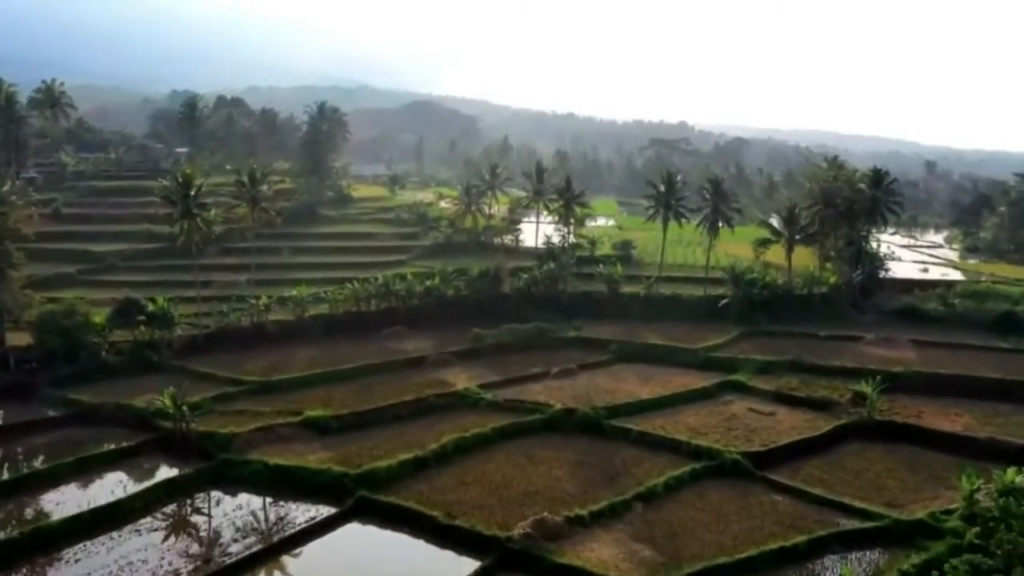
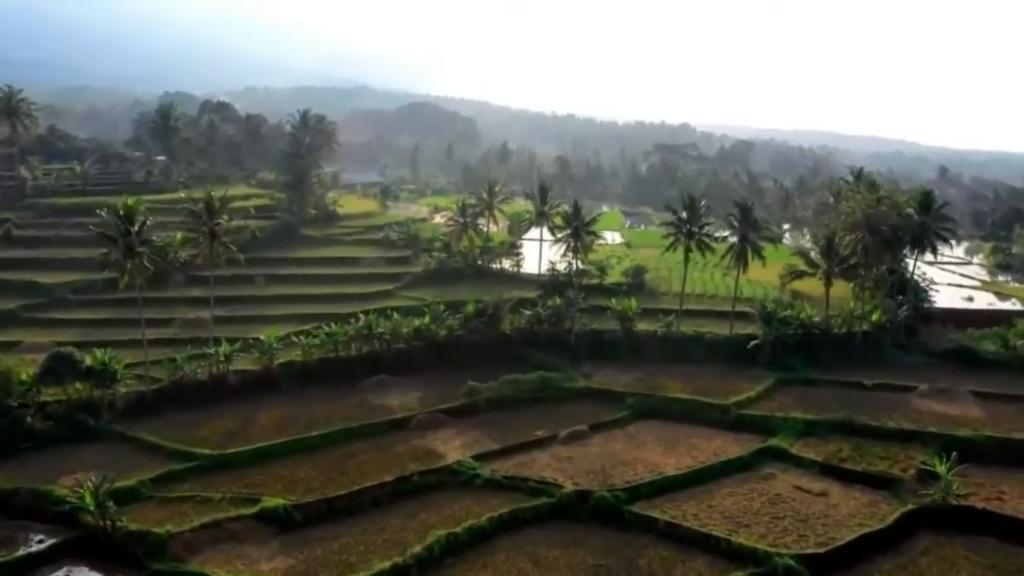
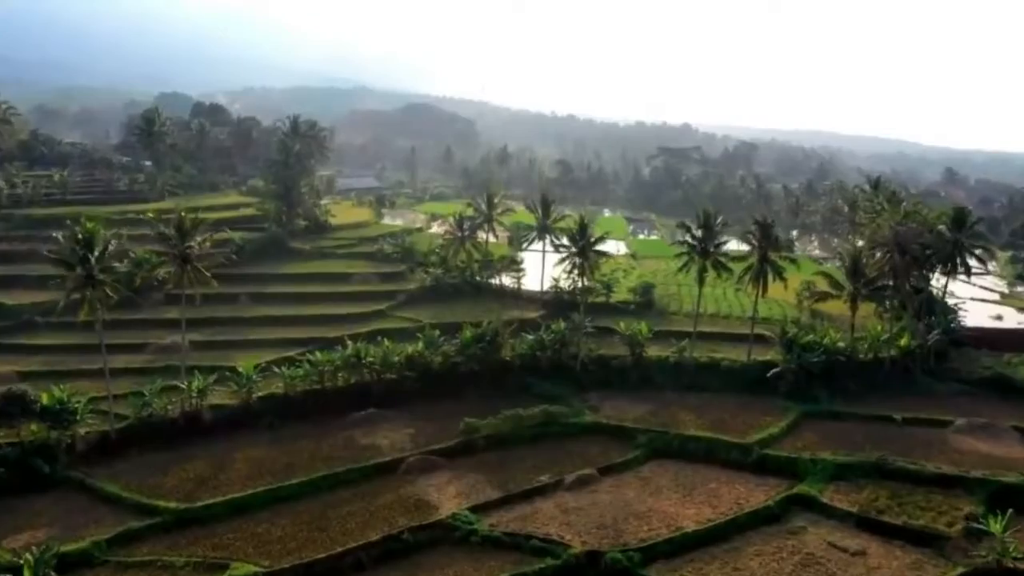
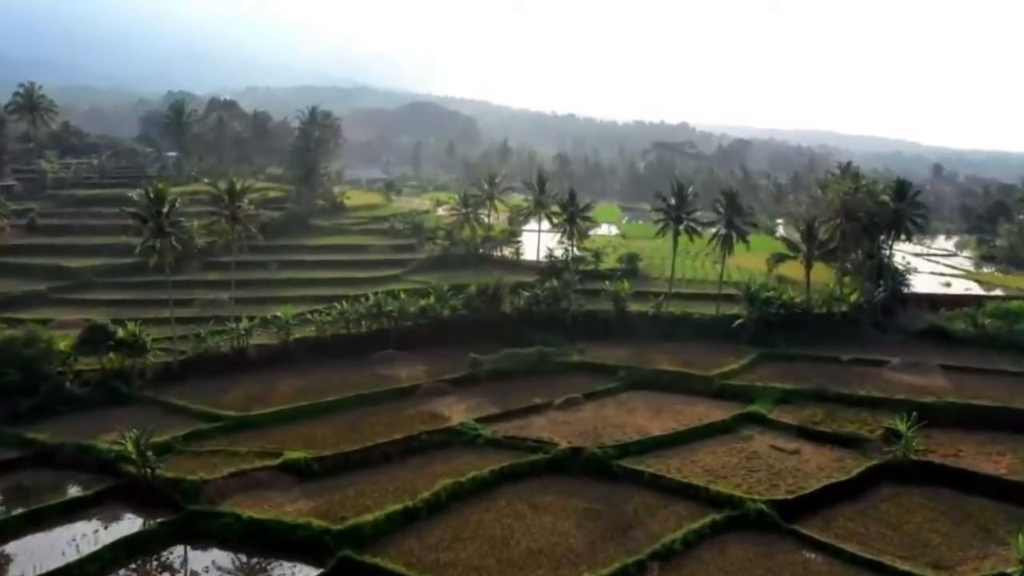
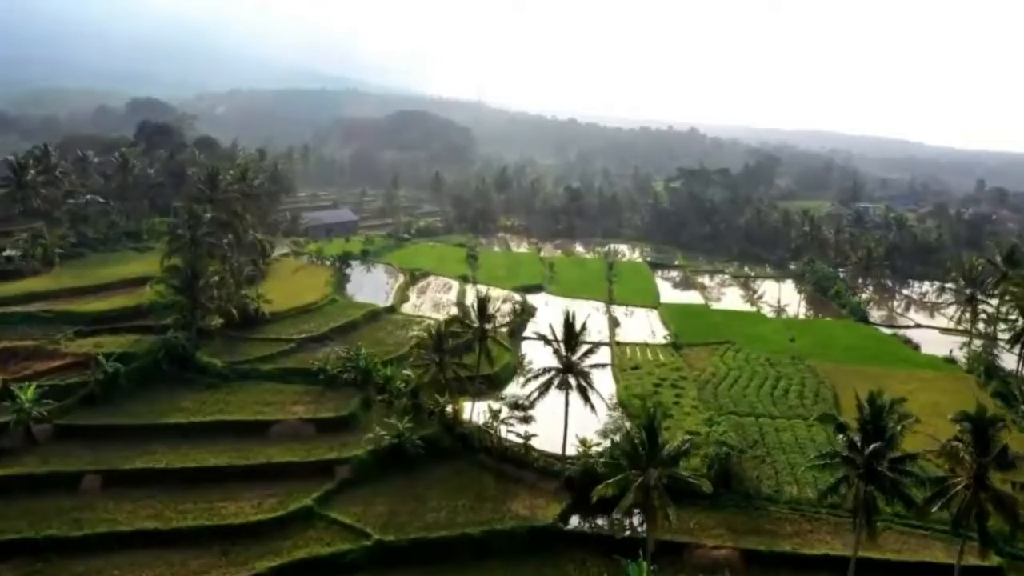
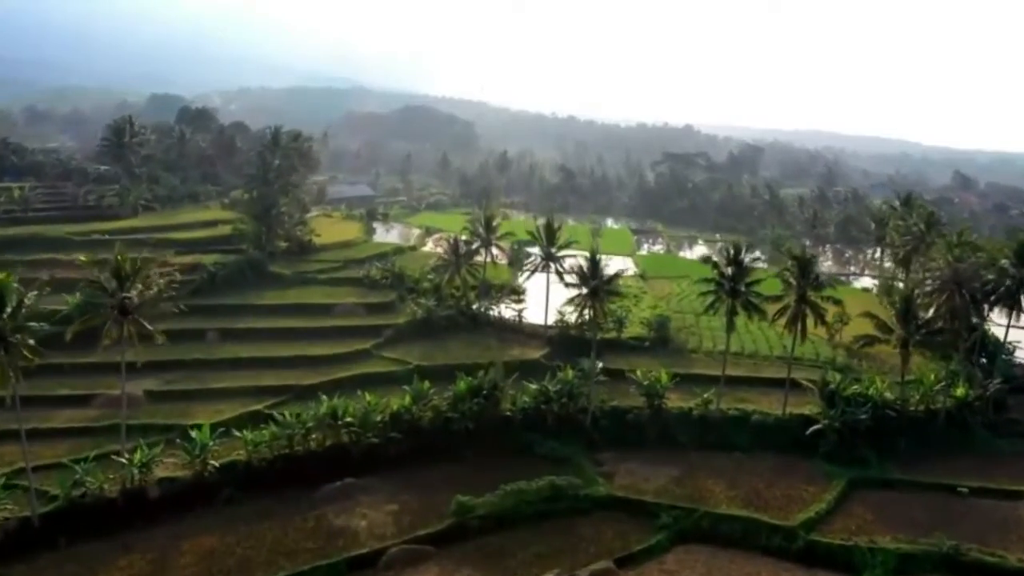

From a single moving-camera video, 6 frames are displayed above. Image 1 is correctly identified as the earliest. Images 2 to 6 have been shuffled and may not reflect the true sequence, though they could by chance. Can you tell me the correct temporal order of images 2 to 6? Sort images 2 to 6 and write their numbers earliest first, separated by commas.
4, 2, 3, 6, 5
